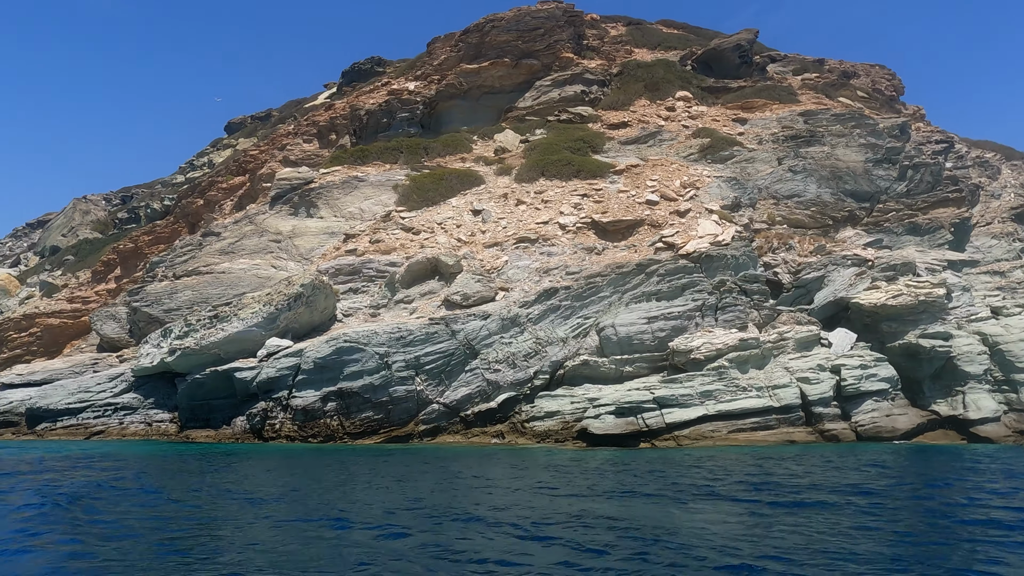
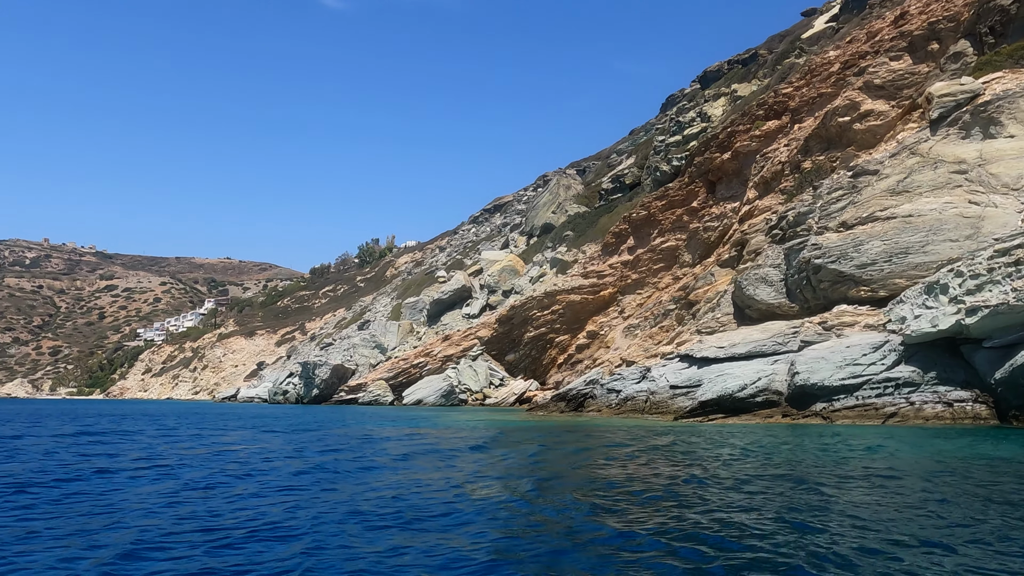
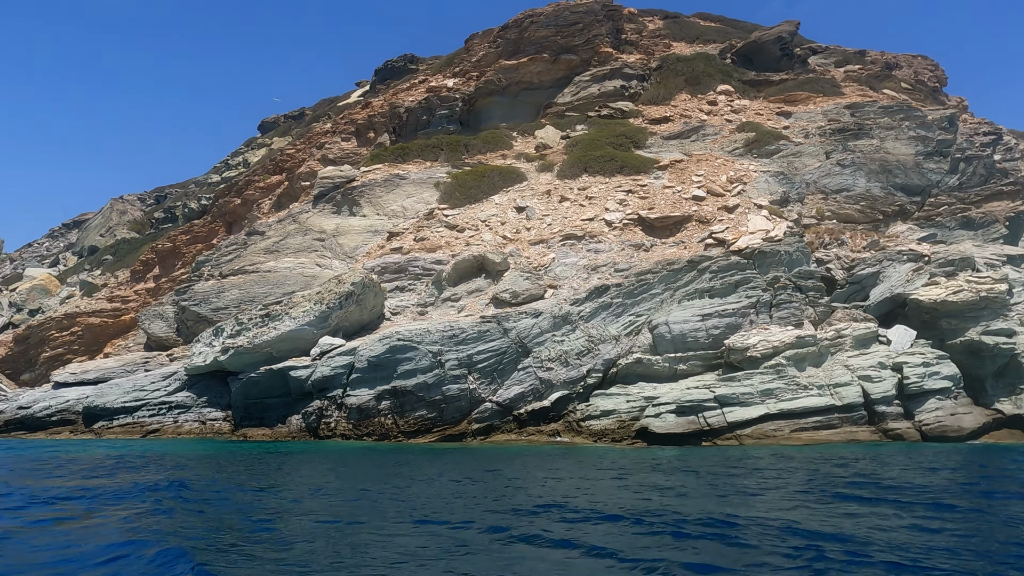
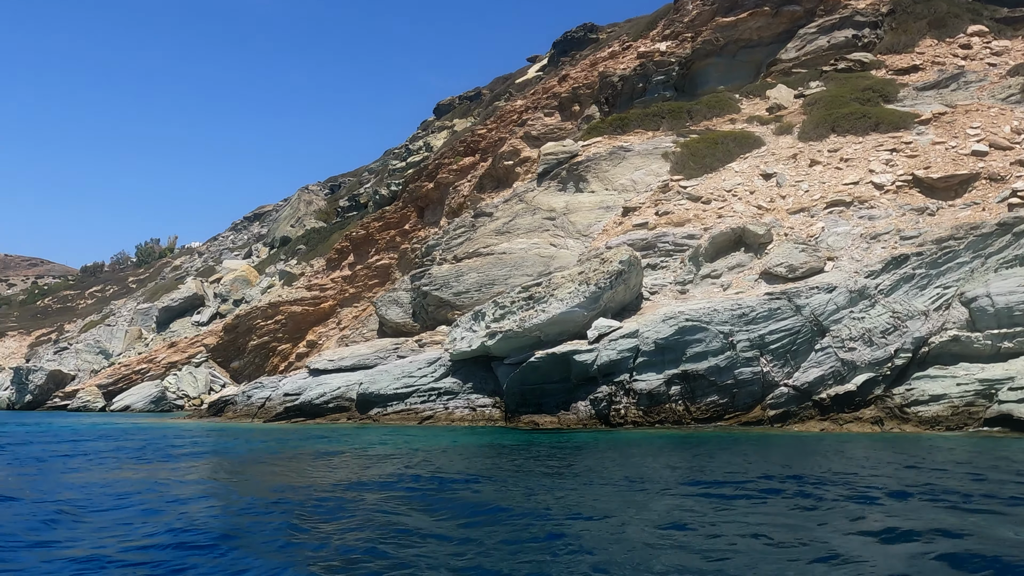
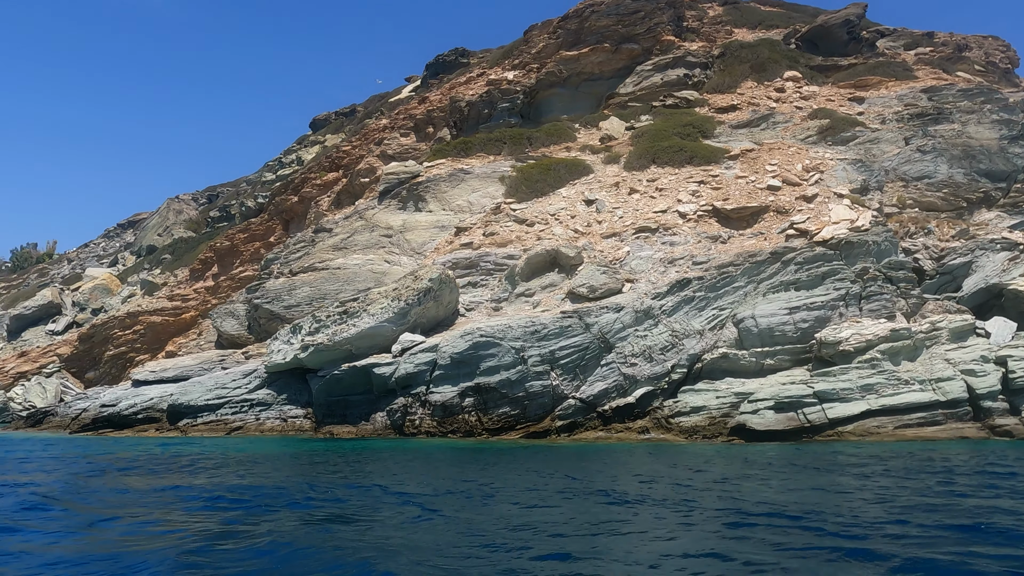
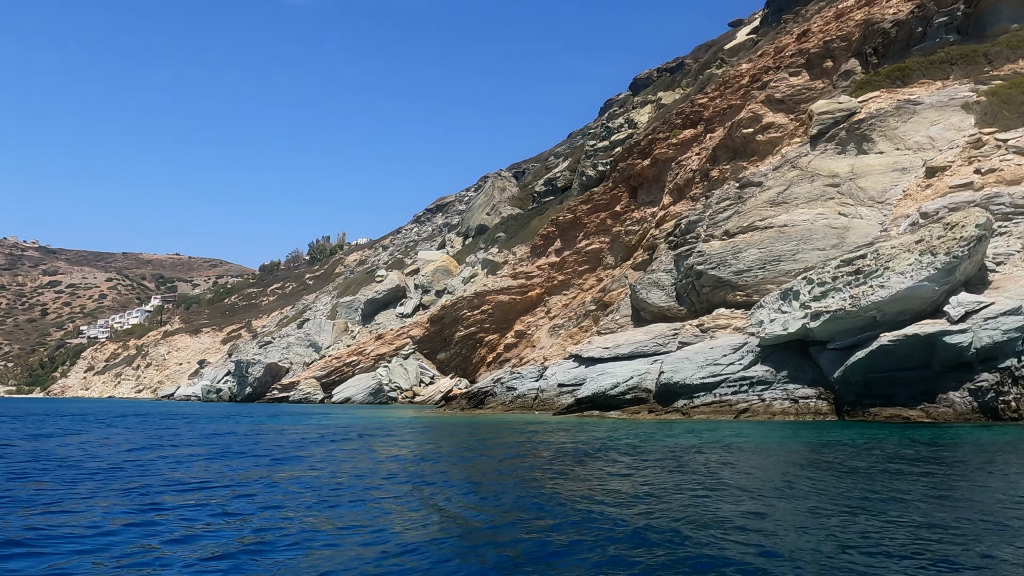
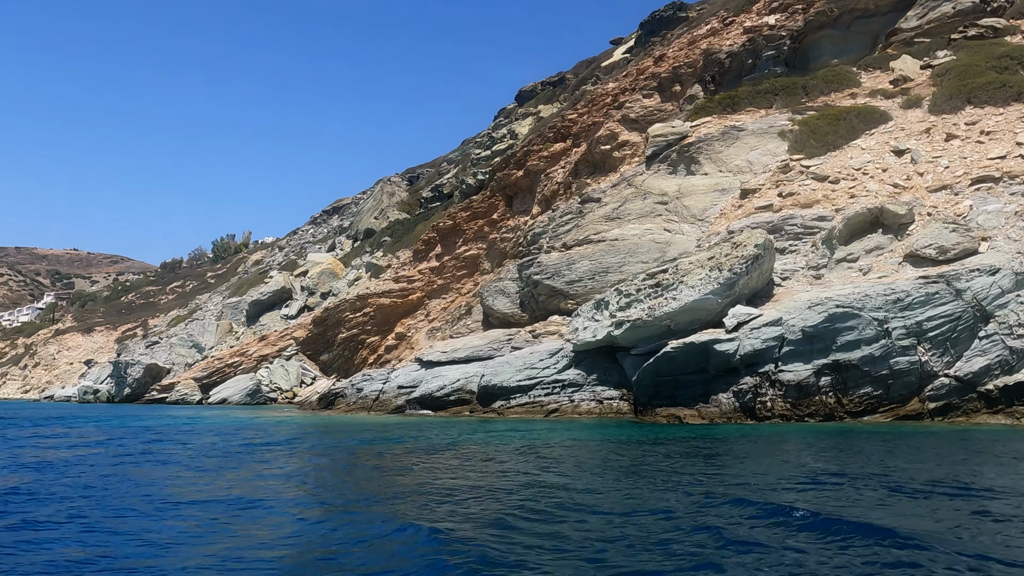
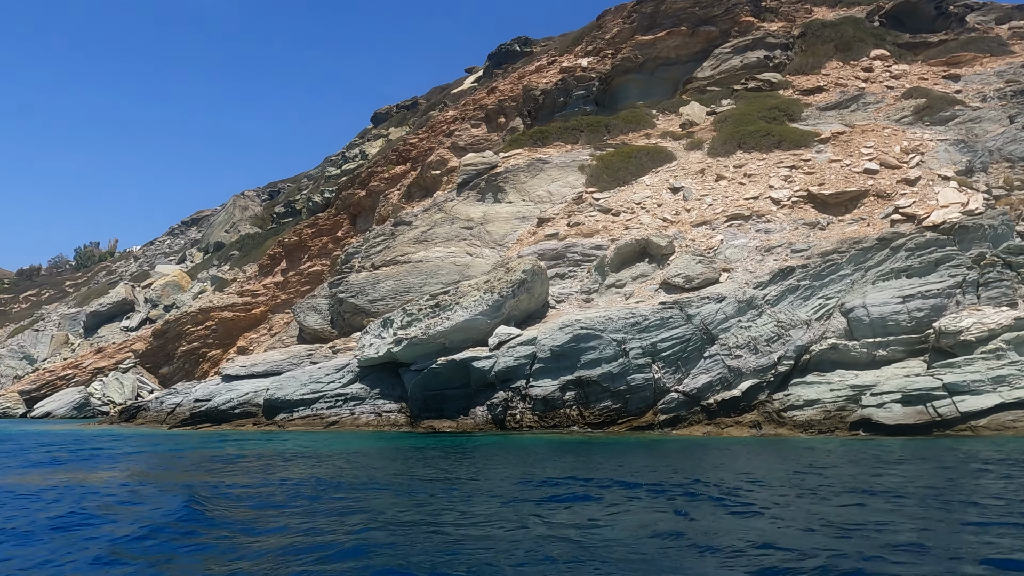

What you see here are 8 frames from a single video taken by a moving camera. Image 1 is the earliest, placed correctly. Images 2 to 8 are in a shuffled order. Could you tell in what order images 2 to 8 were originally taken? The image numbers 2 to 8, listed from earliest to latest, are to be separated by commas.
3, 5, 8, 4, 7, 6, 2
